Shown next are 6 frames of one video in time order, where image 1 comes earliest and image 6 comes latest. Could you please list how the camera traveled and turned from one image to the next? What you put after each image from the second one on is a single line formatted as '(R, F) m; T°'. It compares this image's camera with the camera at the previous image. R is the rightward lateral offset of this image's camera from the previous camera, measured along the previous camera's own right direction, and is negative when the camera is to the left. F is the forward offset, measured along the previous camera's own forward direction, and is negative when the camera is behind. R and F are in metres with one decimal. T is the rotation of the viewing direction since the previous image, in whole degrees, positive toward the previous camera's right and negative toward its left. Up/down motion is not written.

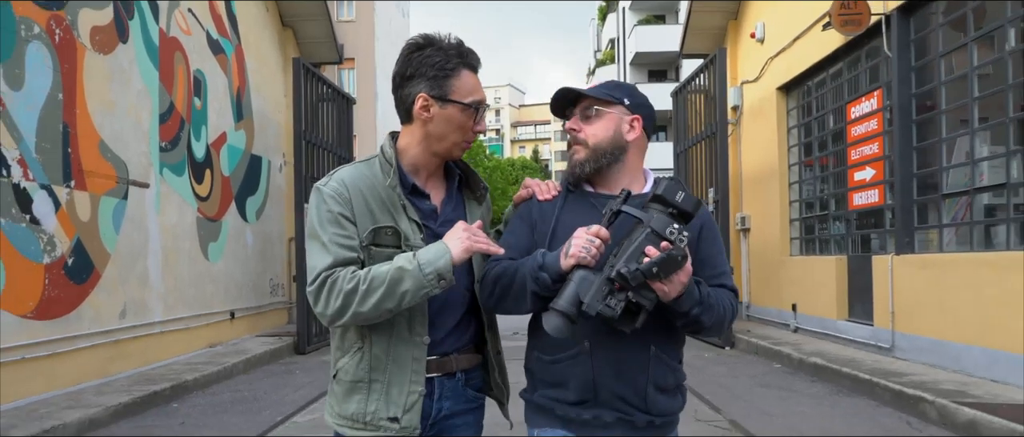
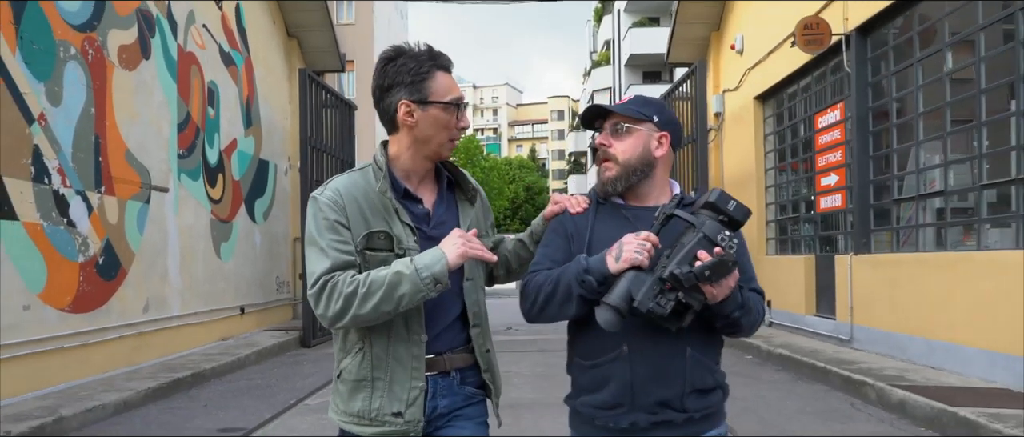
(+0.1, -0.8) m; 0°
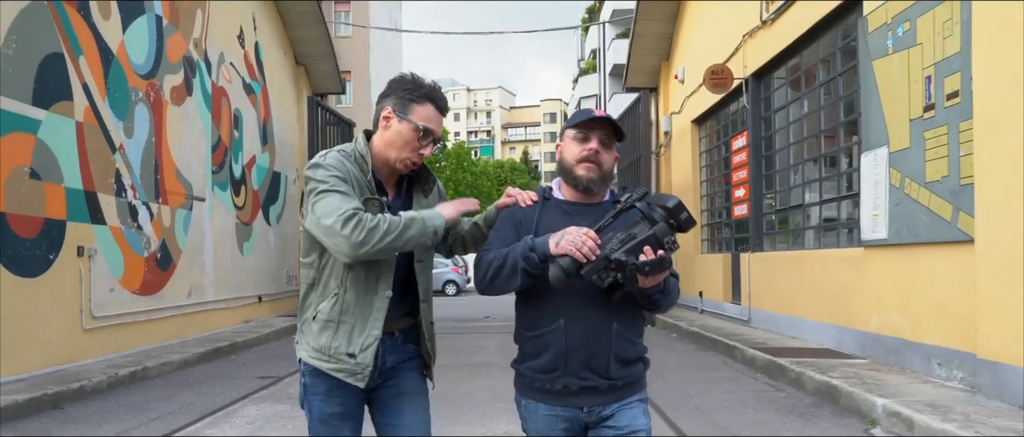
(+0.4, -2.4) m; 0°
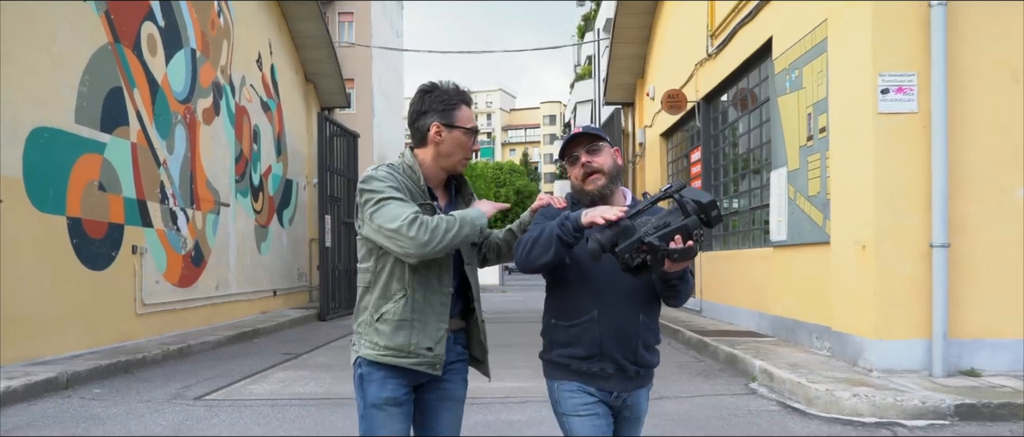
(+0.3, -1.8) m; 0°
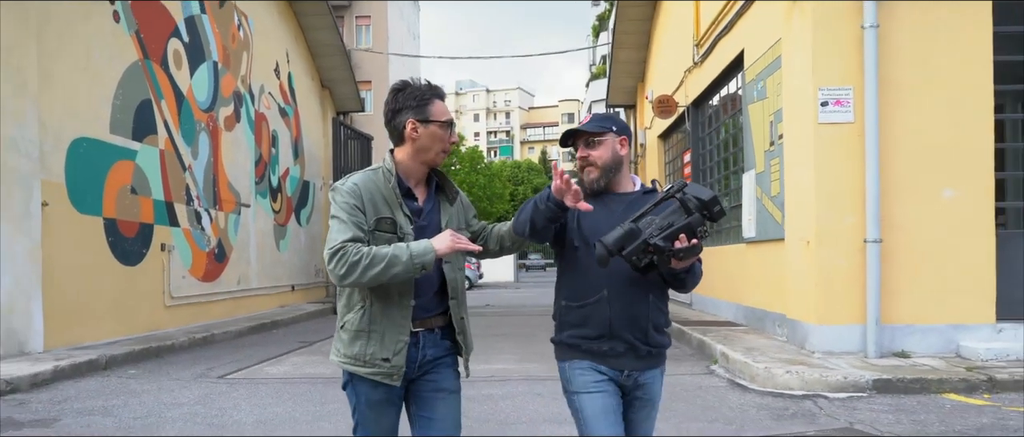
(+0.3, -0.9) m; -1°
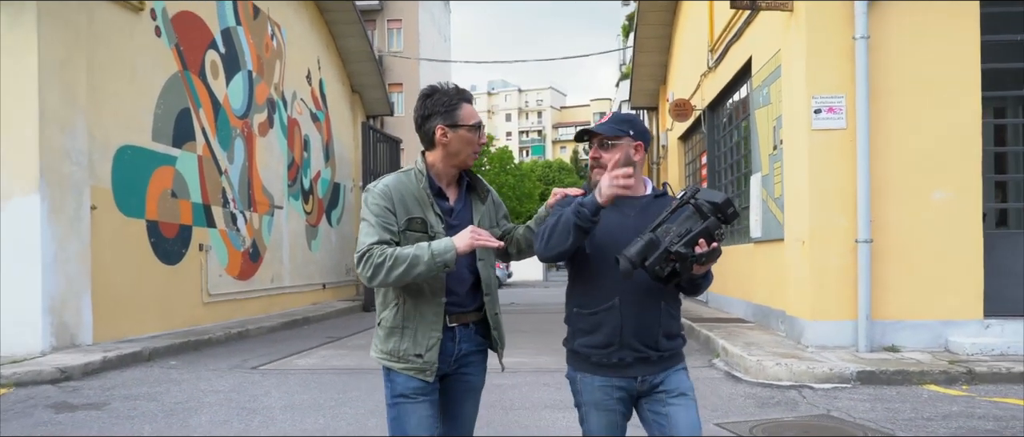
(+0.2, -0.5) m; -2°
